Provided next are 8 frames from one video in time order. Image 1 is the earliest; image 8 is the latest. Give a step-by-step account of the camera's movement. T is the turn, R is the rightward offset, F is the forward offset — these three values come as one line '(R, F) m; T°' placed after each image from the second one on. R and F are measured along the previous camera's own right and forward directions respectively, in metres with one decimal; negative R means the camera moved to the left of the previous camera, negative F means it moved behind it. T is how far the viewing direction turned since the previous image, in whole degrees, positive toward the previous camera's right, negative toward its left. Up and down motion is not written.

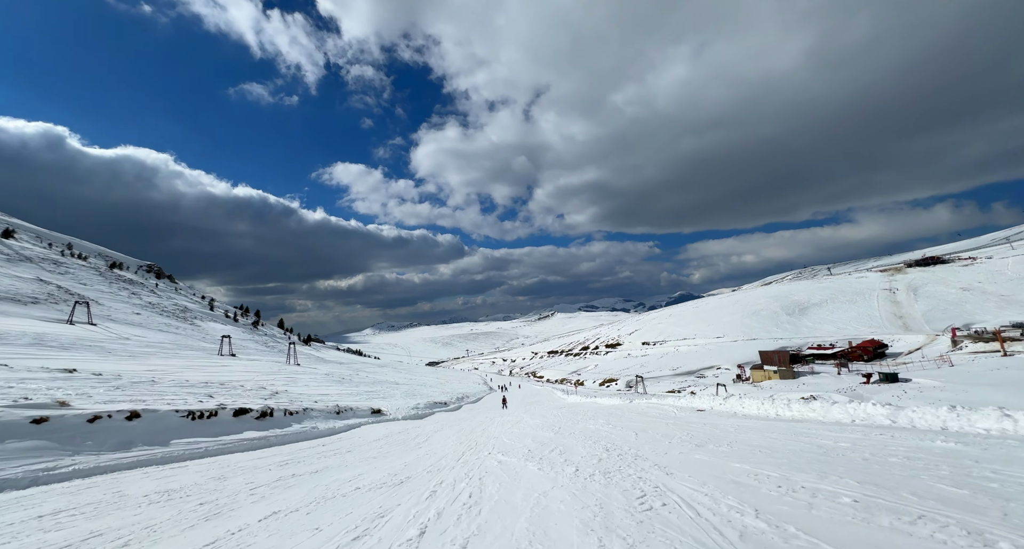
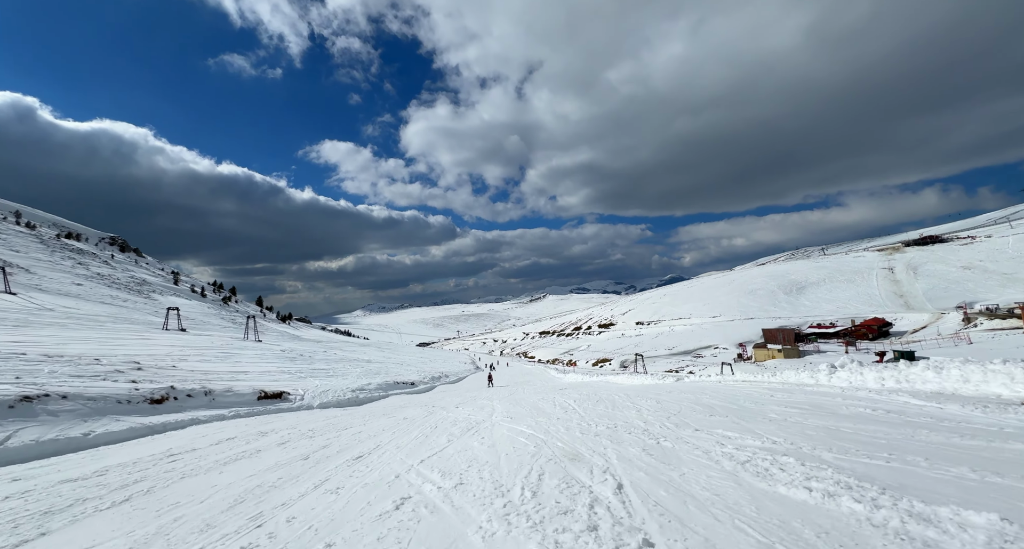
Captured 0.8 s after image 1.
(+0.2, +3.1) m; +1°
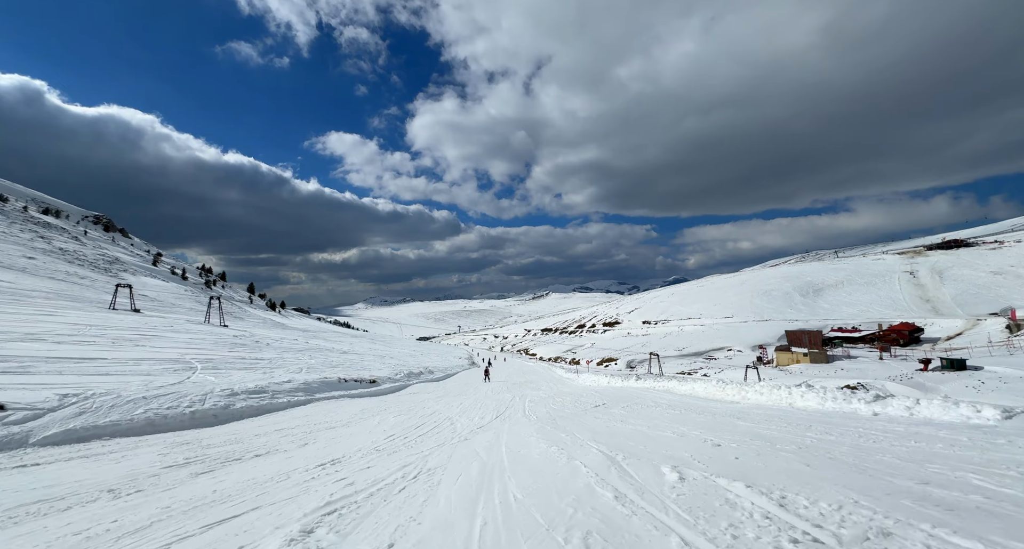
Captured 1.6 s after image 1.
(+0.1, +3.2) m; 0°
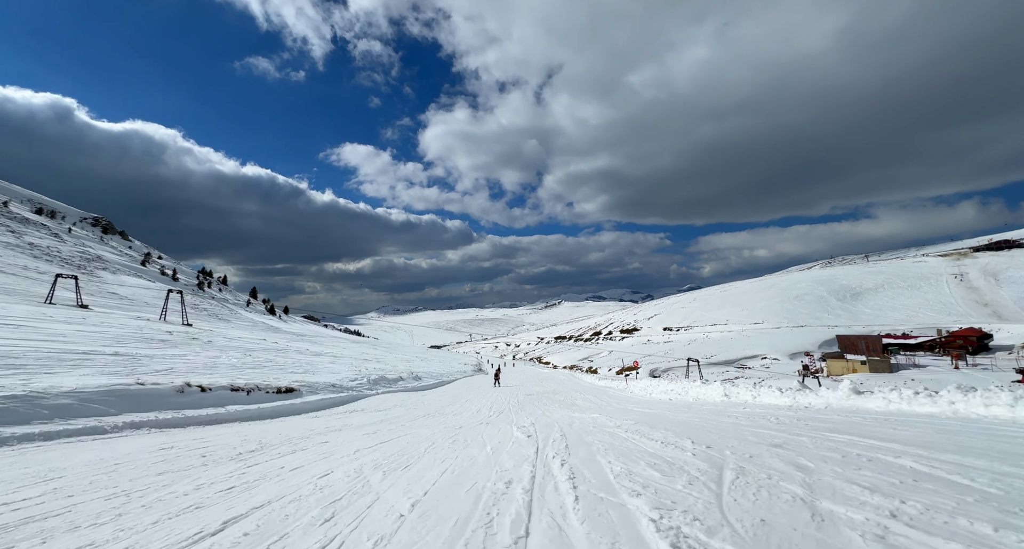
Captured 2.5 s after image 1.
(0.0, +3.8) m; -2°
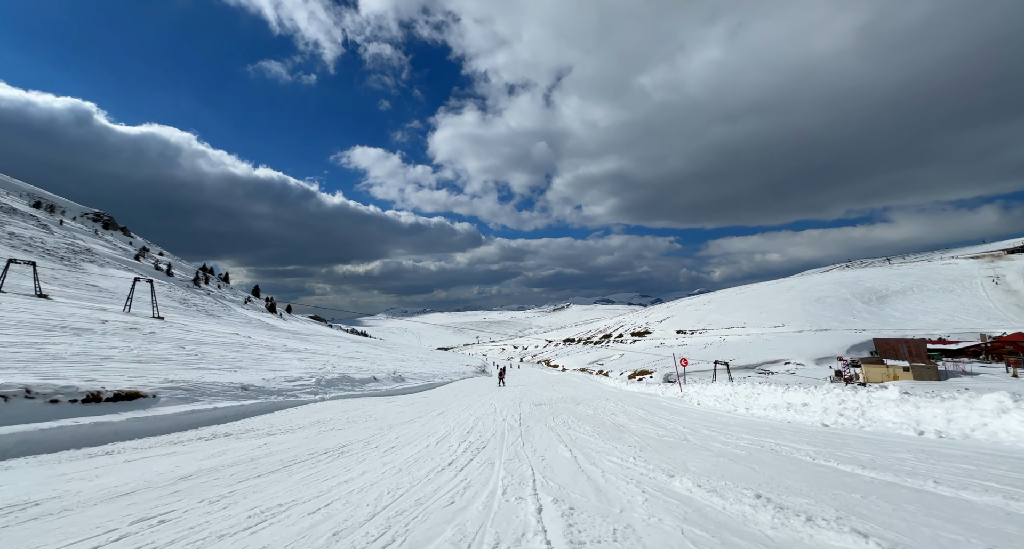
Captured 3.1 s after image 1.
(+0.1, +2.2) m; -1°
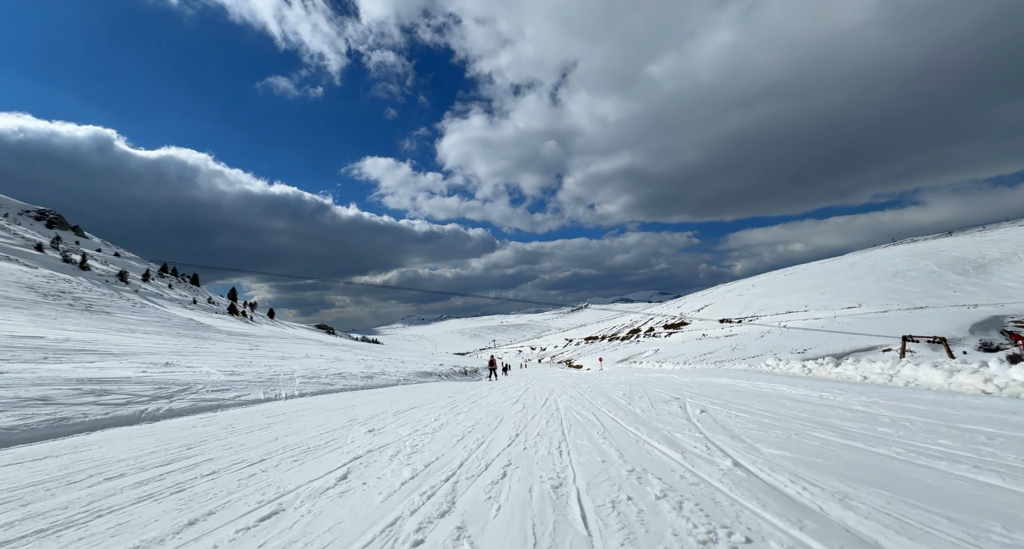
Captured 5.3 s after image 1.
(+0.7, +9.7) m; -2°
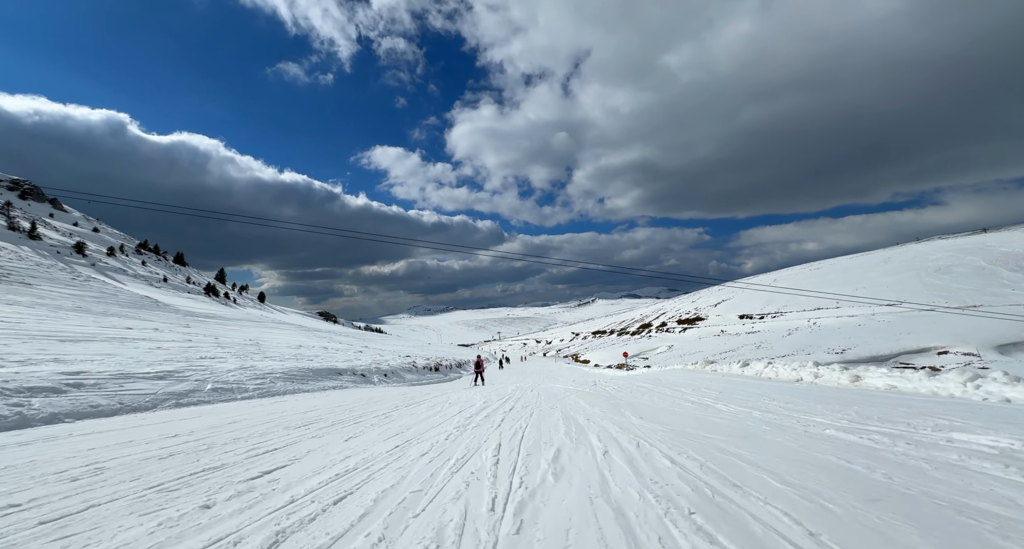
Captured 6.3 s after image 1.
(+0.4, +4.0) m; -1°
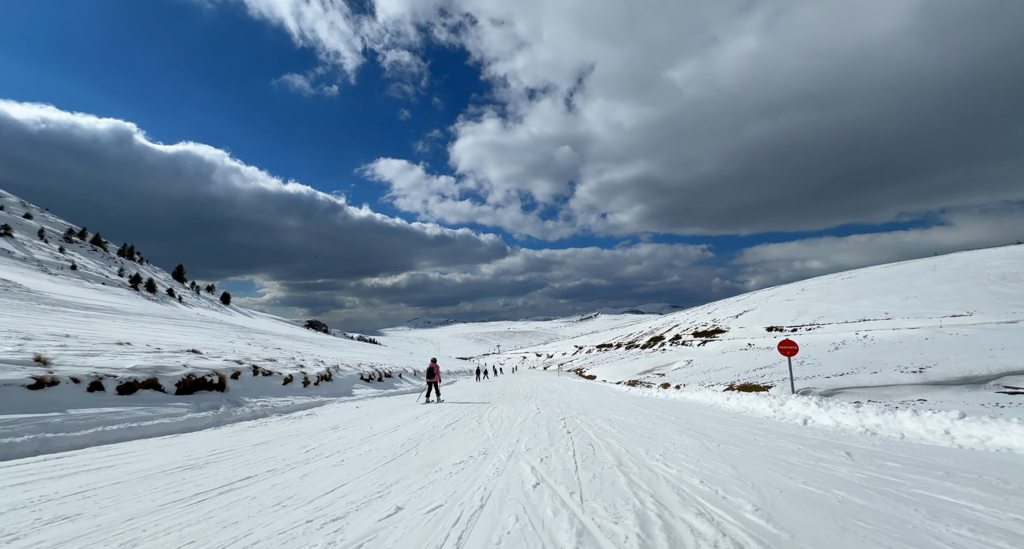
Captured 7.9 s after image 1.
(+0.8, +6.9) m; 0°
